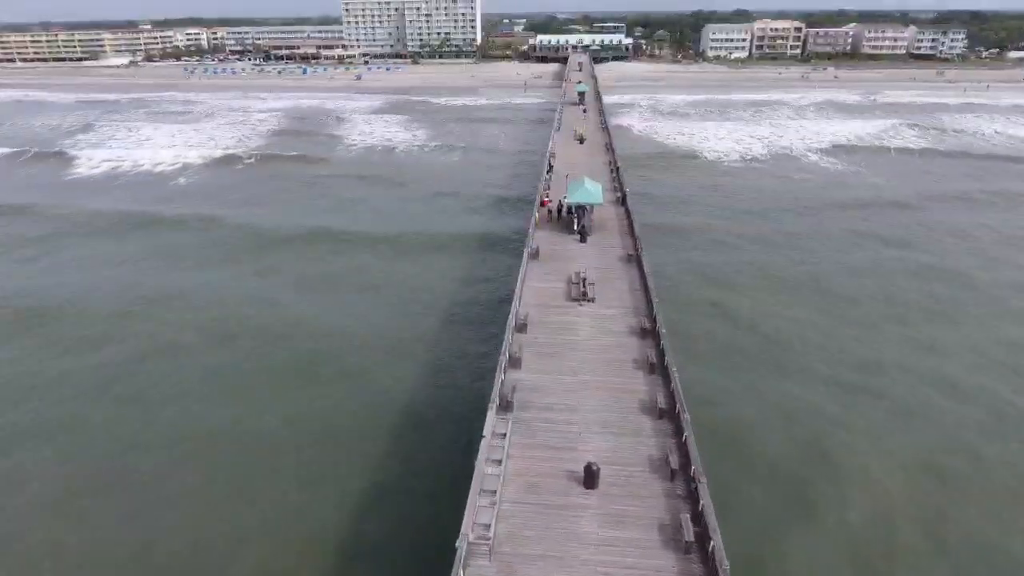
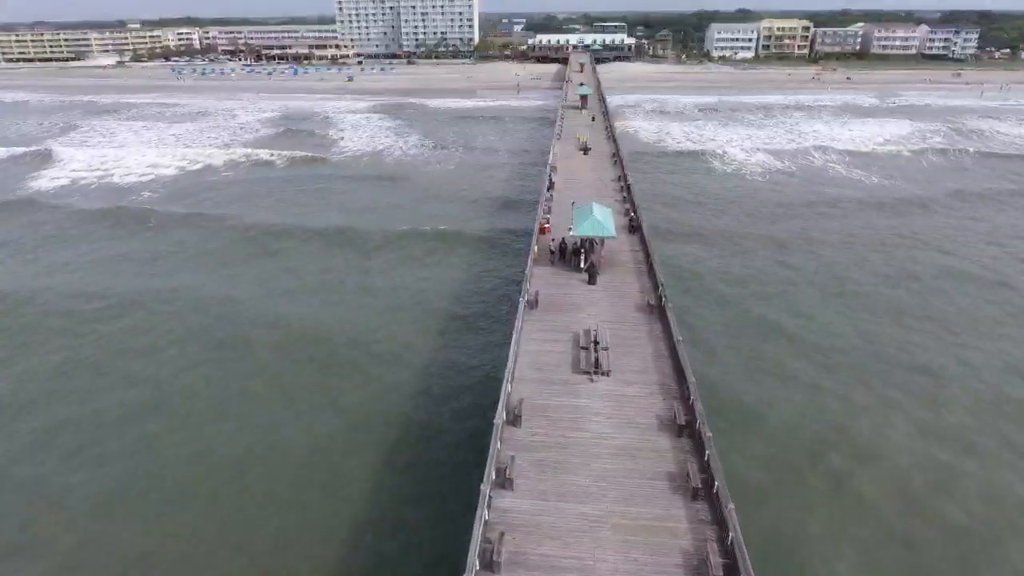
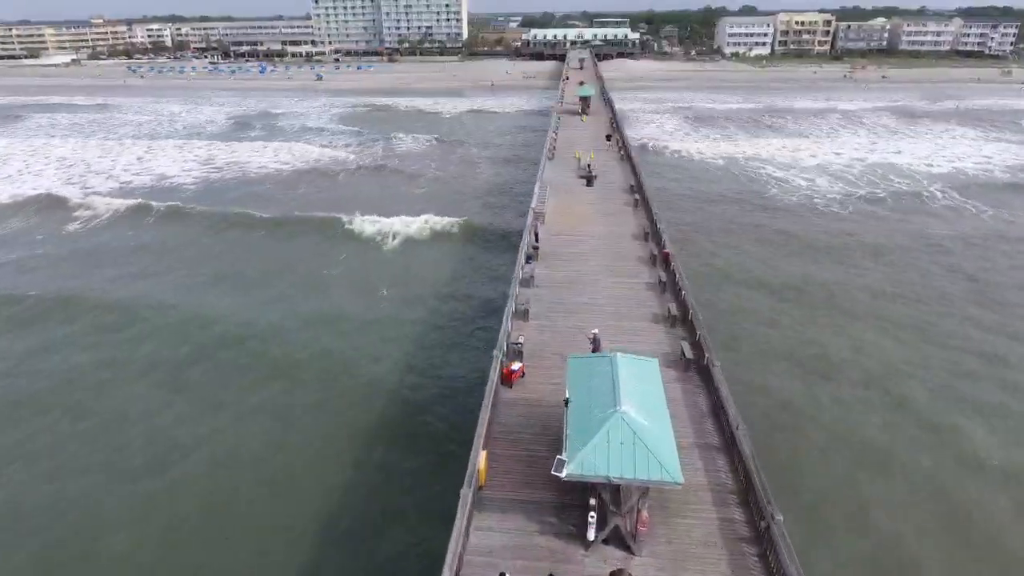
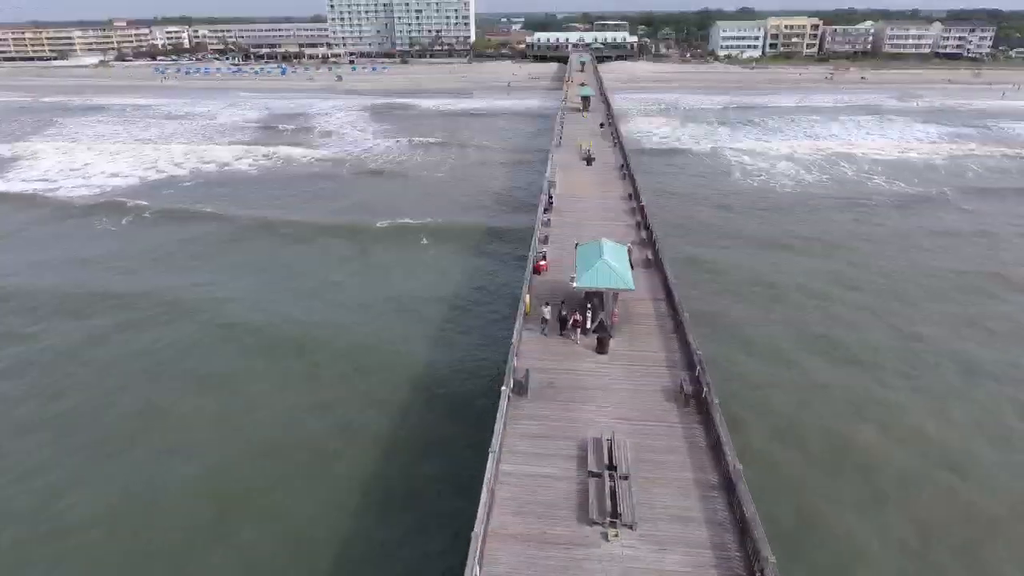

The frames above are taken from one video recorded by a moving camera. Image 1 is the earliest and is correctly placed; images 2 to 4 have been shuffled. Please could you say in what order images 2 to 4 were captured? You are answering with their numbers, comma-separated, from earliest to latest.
2, 4, 3
